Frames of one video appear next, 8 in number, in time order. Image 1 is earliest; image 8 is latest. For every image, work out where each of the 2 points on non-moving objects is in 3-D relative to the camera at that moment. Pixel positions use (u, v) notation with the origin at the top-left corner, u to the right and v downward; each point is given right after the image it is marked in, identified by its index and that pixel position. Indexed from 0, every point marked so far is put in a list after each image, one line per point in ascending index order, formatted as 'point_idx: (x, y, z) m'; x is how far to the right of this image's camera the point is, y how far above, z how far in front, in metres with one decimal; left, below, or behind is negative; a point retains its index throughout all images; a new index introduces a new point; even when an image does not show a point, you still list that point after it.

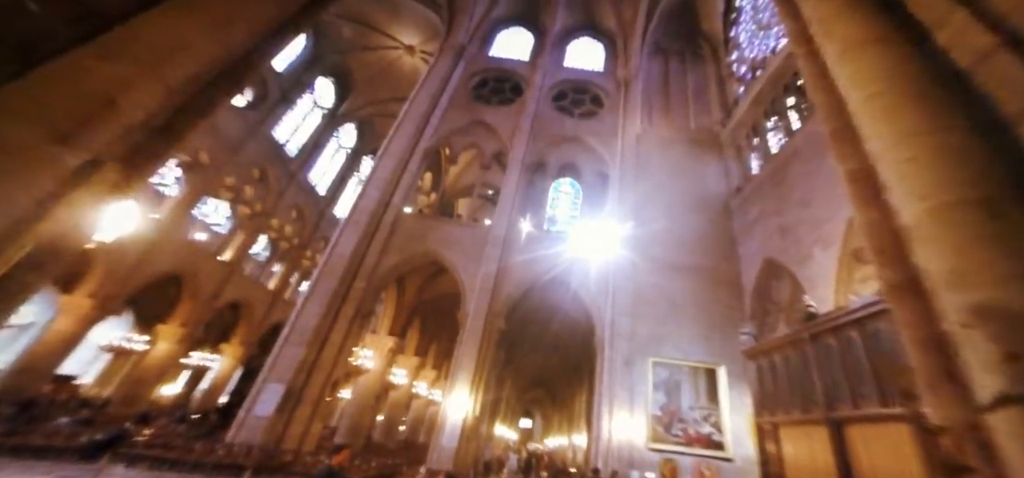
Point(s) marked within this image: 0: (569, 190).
0: (+1.7, +1.4, +11.7) m
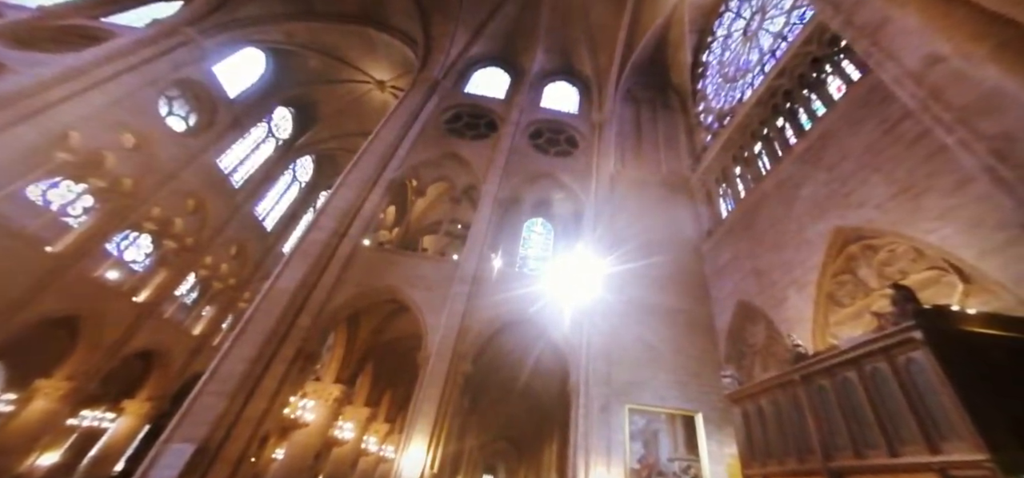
0: (+0.9, +0.3, +11.7) m
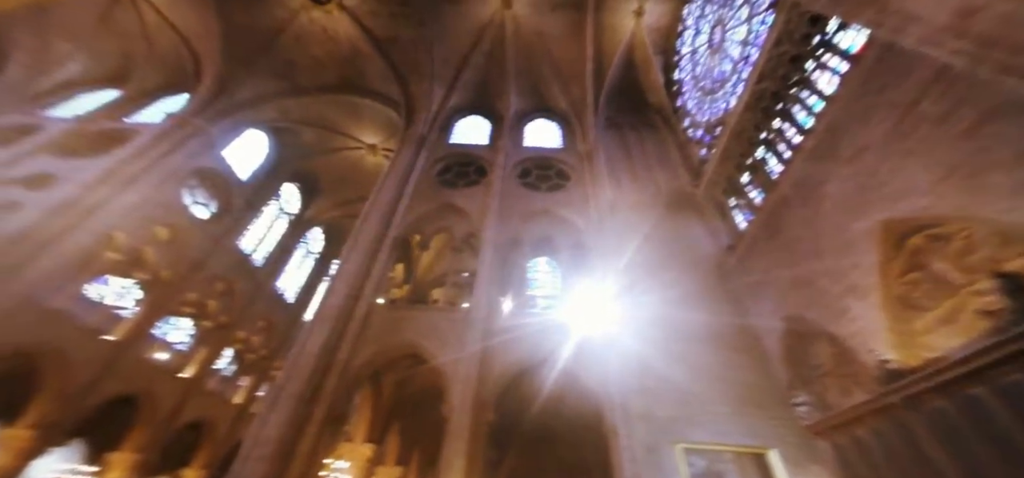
0: (+1.0, -0.8, +11.4) m
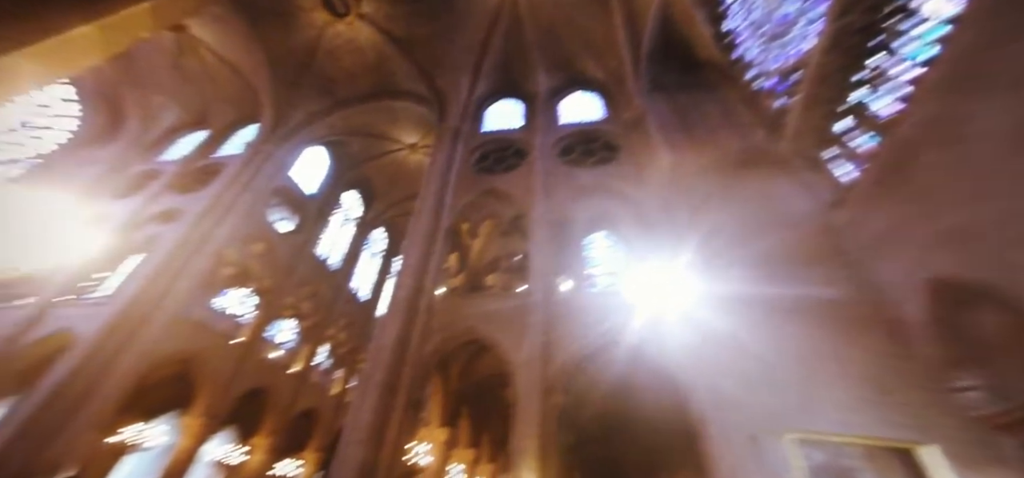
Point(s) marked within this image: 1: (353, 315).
0: (+2.6, -0.2, +10.9) m
1: (-6.6, -3.2, +16.5) m
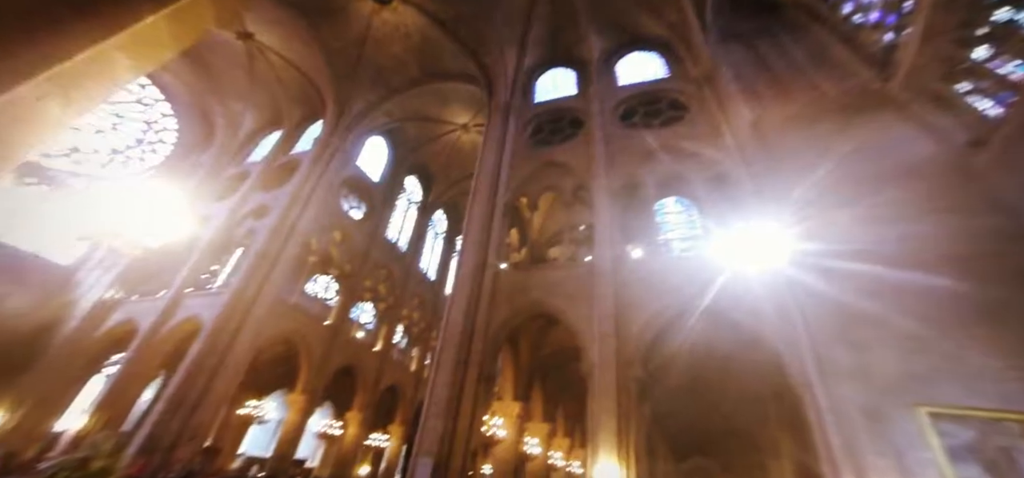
0: (+4.3, +0.7, +10.2) m
1: (-3.8, -2.5, +17.2) m
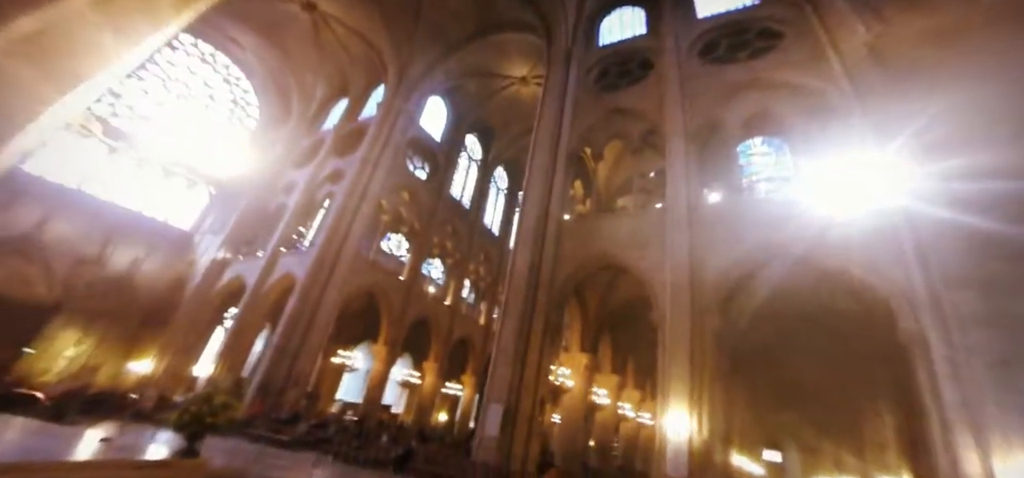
0: (+5.8, +2.0, +9.1) m
1: (-1.1, -0.5, +17.4) m
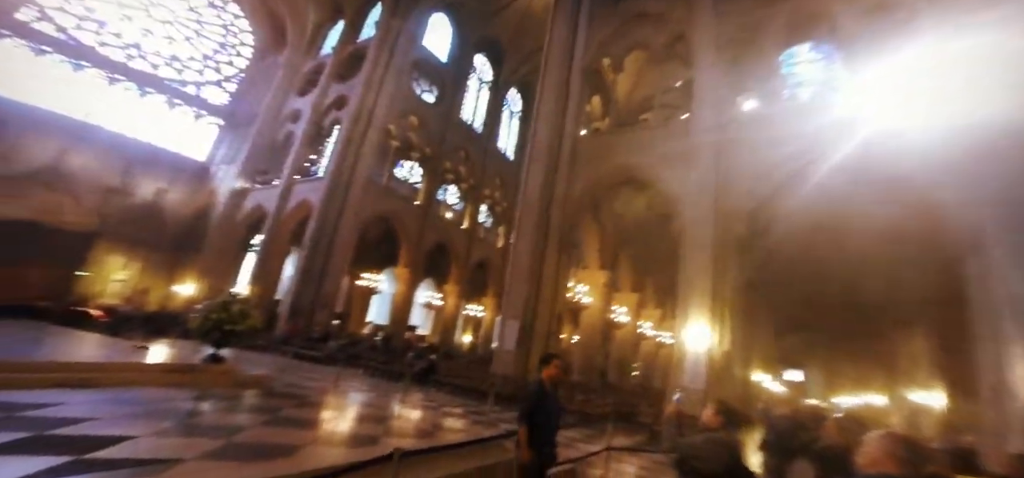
0: (+6.2, +3.8, +8.1) m
1: (-0.5, +2.6, +17.0) m
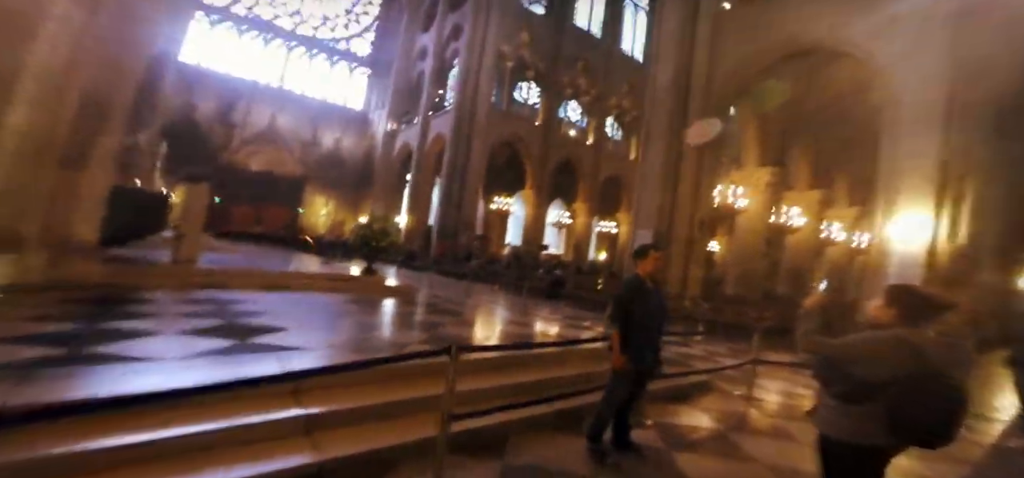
0: (+7.6, +5.8, +4.4) m
1: (+4.4, +6.0, +15.1) m
